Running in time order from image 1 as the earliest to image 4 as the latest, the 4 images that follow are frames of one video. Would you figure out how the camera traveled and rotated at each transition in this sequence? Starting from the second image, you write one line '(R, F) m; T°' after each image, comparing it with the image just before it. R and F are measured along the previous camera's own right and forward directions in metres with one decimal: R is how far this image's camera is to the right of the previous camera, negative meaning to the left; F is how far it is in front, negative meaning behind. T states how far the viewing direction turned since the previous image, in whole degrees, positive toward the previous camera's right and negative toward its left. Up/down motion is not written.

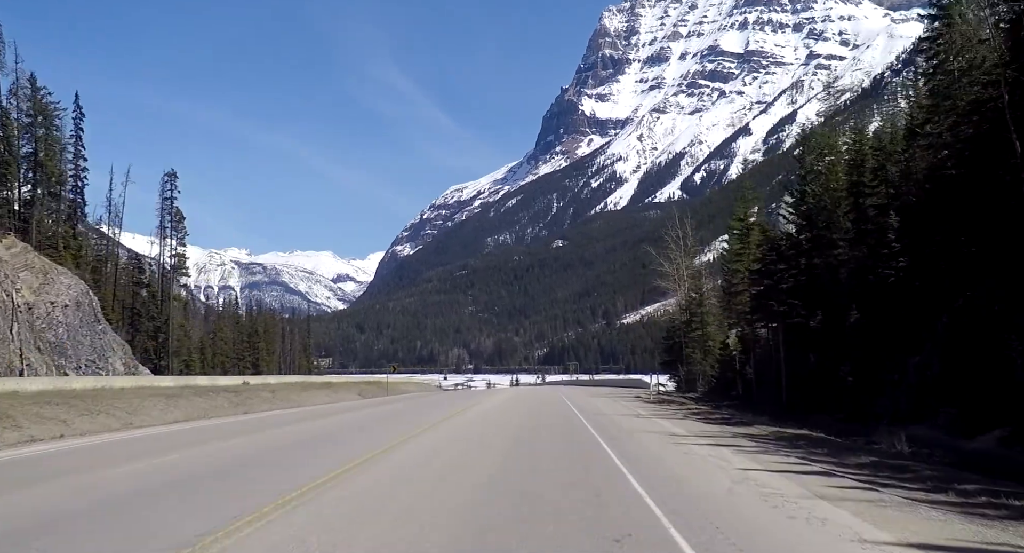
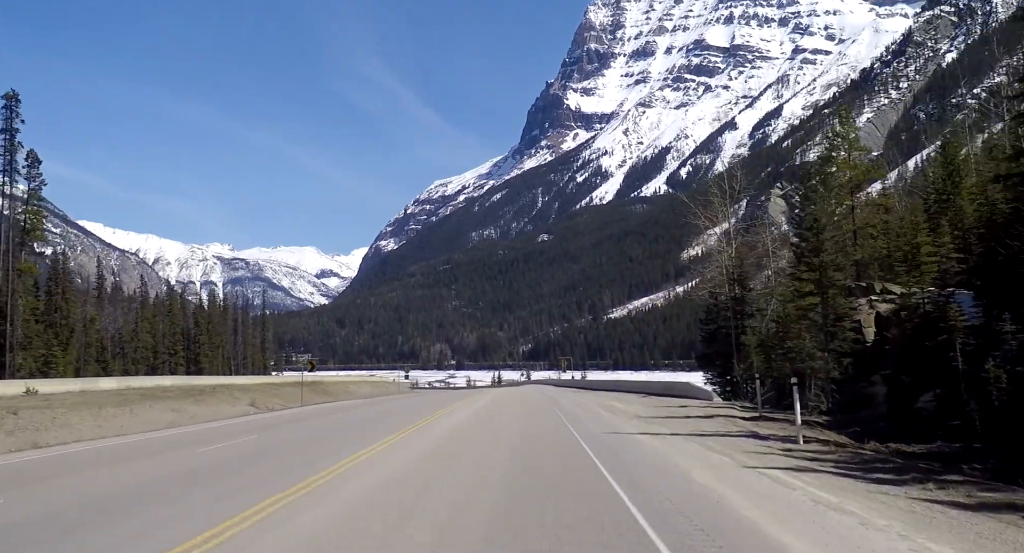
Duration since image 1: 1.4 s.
(+0.1, +4.7) m; +1°
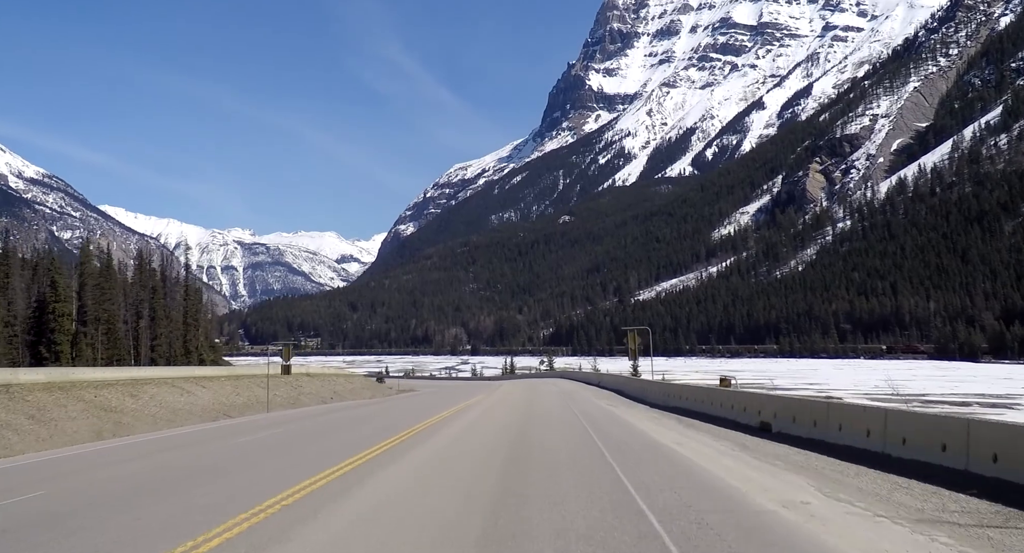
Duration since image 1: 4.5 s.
(+0.2, +11.2) m; -1°
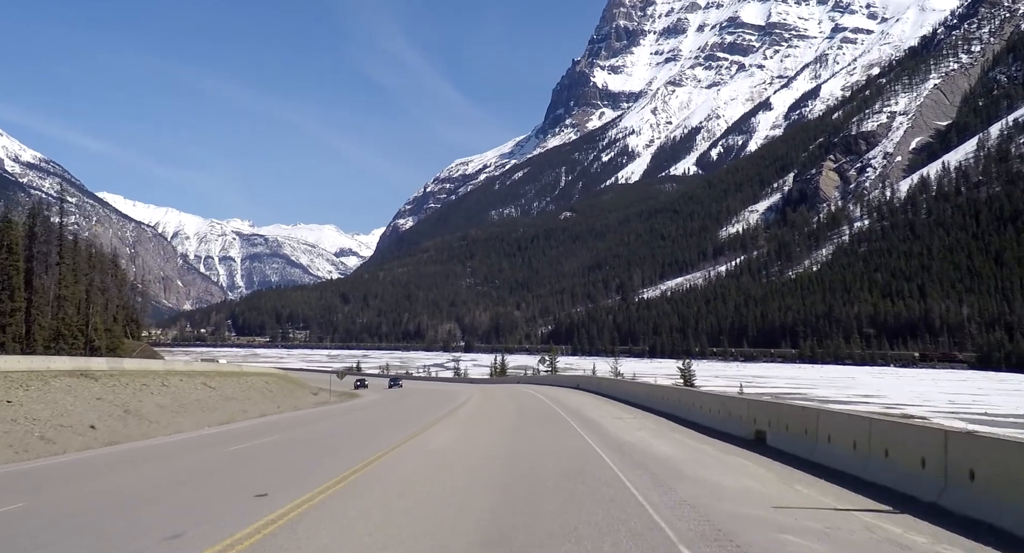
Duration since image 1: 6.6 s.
(+0.2, +7.5) m; 0°
